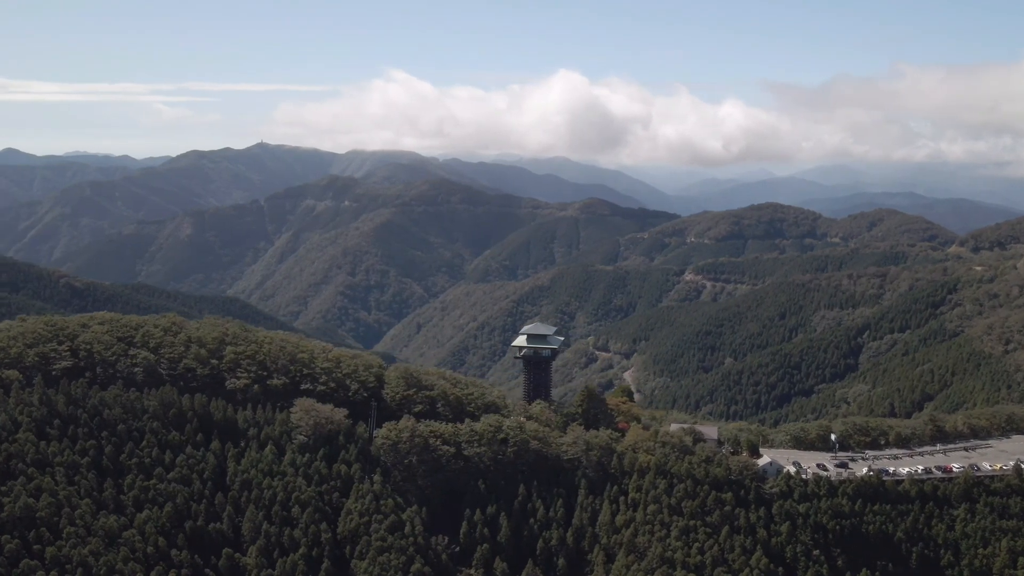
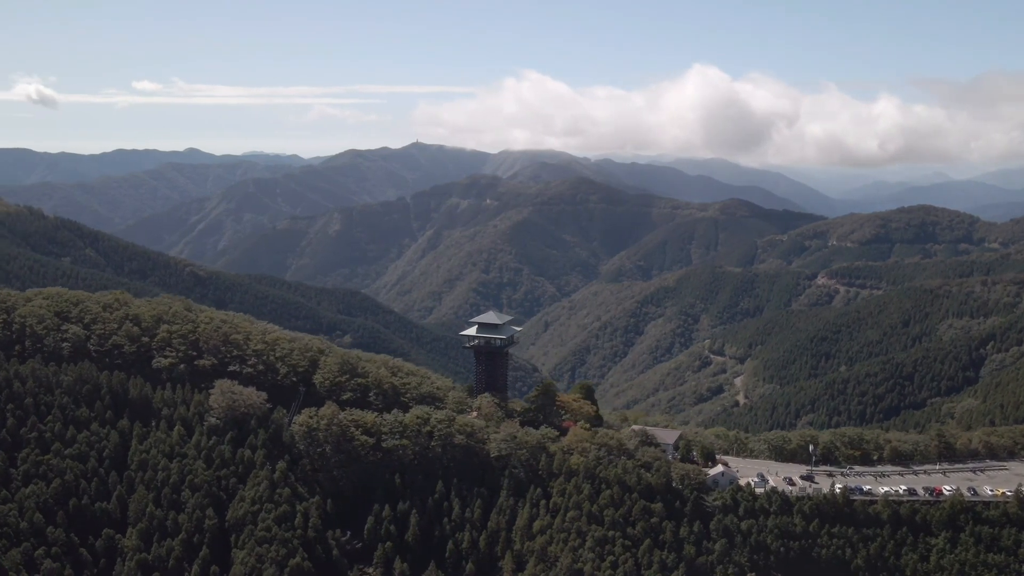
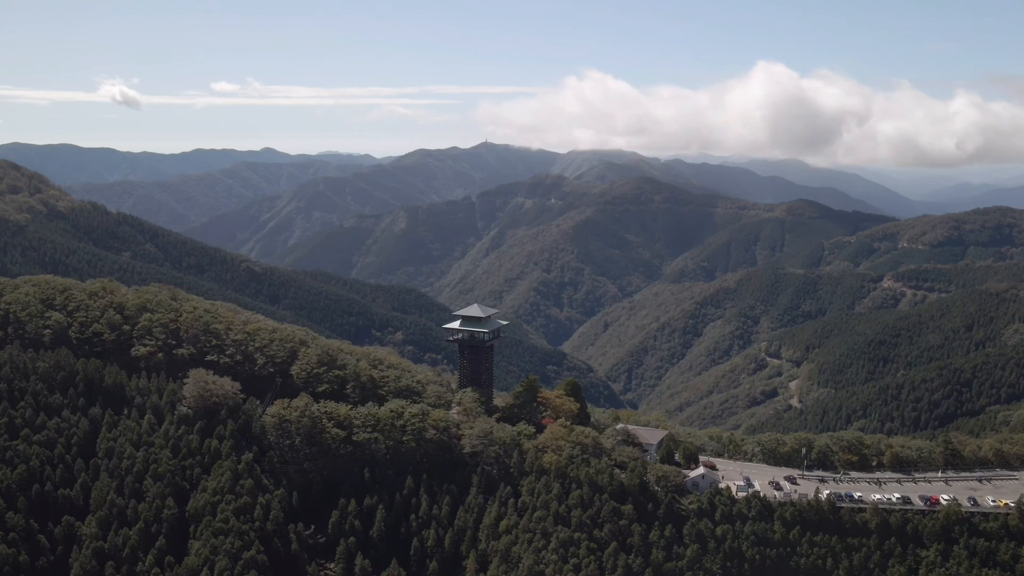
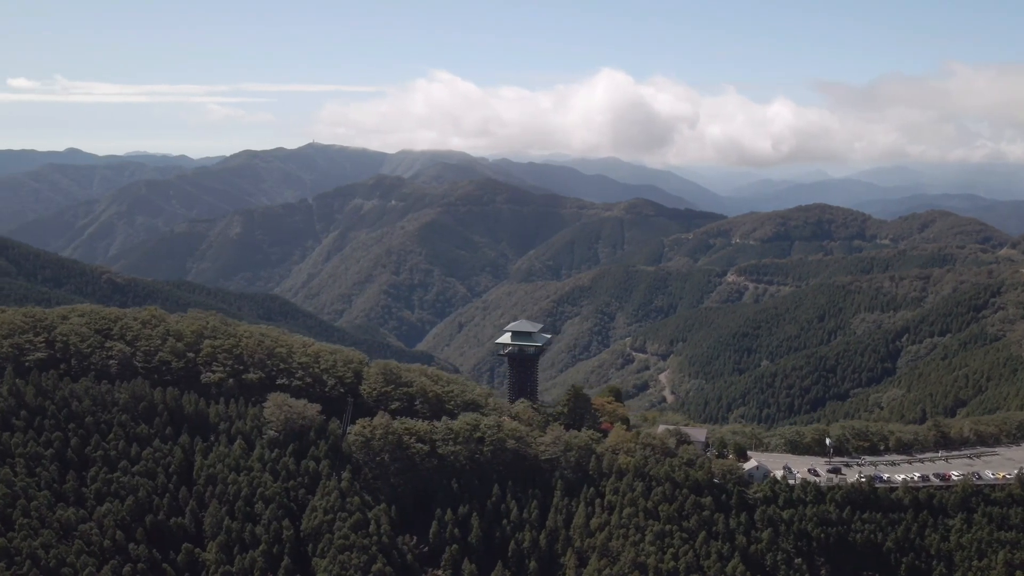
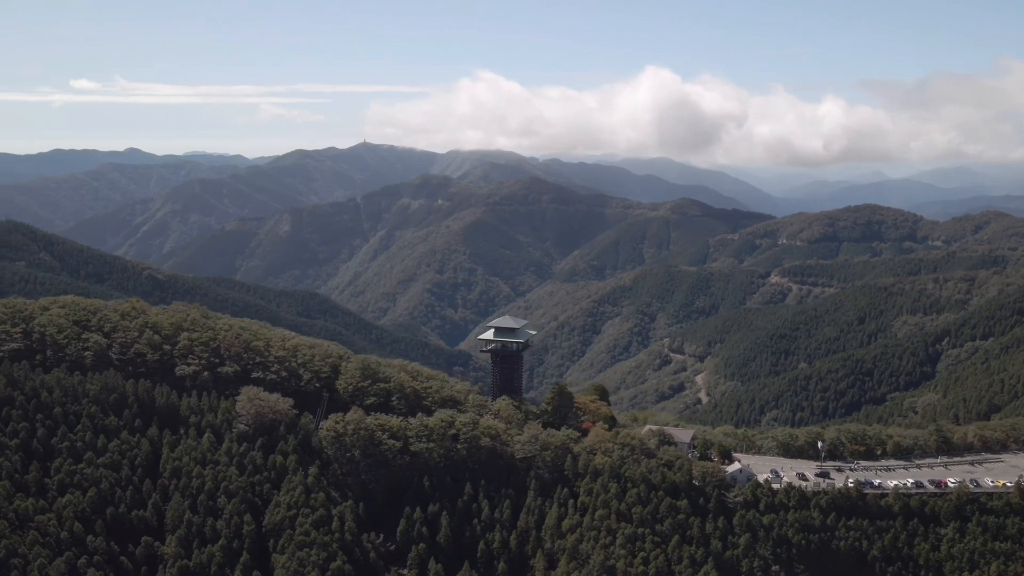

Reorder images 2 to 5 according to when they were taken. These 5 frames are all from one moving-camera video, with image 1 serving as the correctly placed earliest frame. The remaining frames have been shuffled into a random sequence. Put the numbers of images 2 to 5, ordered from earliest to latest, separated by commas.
4, 5, 2, 3
